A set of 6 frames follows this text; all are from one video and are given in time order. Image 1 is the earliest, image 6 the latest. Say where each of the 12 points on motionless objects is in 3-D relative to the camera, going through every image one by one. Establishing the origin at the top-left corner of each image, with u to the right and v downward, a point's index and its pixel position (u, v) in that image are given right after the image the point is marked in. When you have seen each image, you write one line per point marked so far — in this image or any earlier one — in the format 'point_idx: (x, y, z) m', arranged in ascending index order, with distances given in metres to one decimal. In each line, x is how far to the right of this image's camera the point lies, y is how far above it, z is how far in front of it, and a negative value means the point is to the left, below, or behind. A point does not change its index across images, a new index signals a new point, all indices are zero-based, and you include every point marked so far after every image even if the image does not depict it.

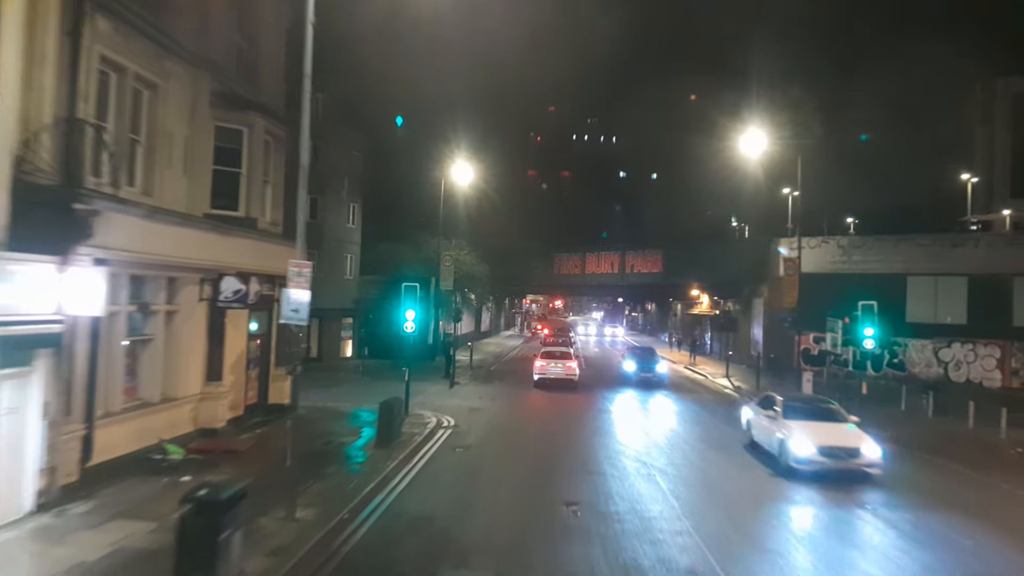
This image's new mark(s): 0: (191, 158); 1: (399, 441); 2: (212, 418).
0: (-6.0, +2.4, +13.6) m
1: (-2.2, -2.9, +14.0) m
2: (-5.4, -2.4, +13.3) m
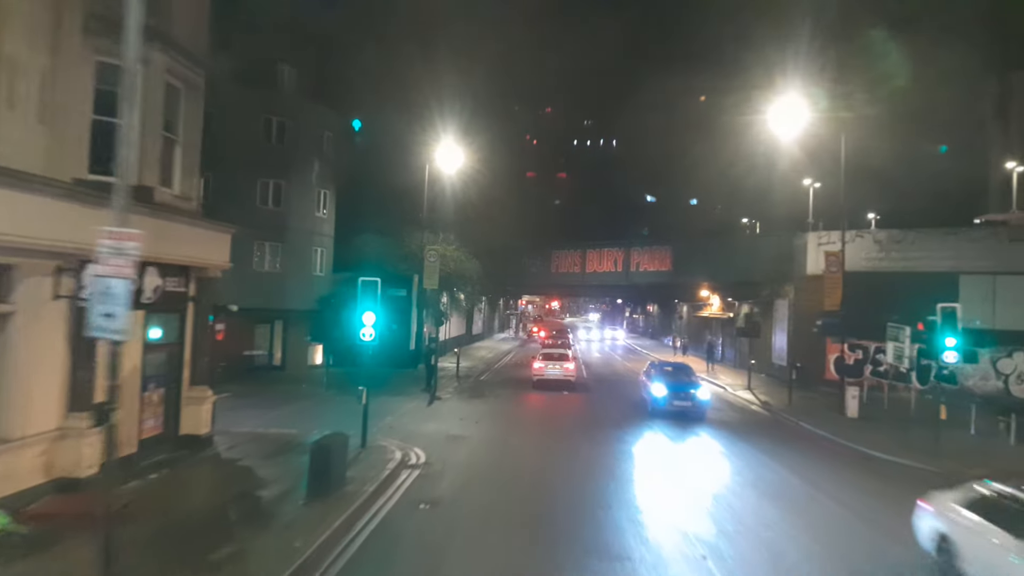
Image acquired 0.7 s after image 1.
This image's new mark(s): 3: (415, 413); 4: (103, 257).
0: (-6.1, +2.5, +9.8) m
1: (-2.4, -2.9, +10.2) m
2: (-5.6, -2.3, +9.5) m
3: (-2.3, -3.0, +17.4) m
4: (-3.3, +0.2, +5.9) m
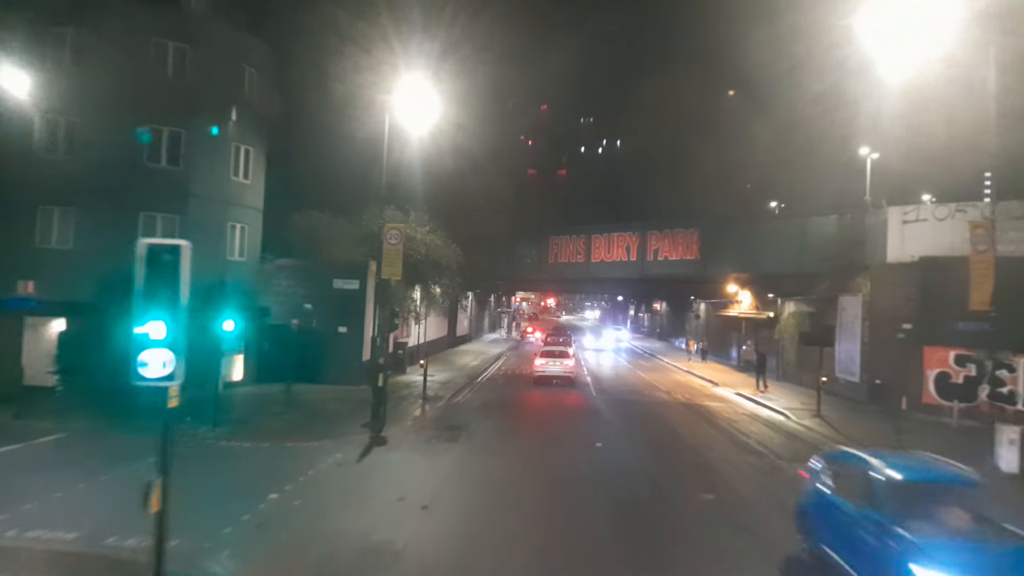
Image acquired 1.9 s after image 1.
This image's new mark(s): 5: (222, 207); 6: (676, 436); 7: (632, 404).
0: (-6.4, +2.7, +2.8) m
1: (-2.7, -2.7, +3.3) m
2: (-5.9, -2.1, +2.5) m
3: (-2.6, -2.8, +10.5) m
4: (-3.5, +0.4, -1.1) m
5: (-7.8, +2.2, +19.7) m
6: (+3.5, -3.2, +15.5) m
7: (+3.3, -3.2, +19.8) m
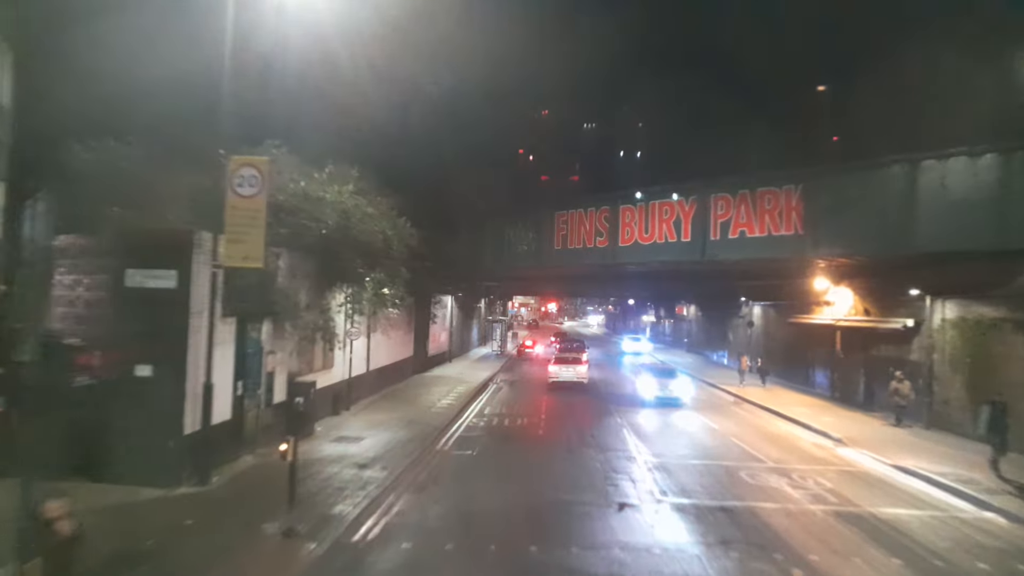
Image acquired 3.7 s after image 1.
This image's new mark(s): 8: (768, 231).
0: (-6.8, +2.9, -7.9) m
1: (-3.0, -2.5, -7.5) m
2: (-6.2, -1.9, -8.3) m
3: (-2.9, -2.6, -0.3) m
4: (-3.9, +0.6, -11.8) m
5: (-8.1, +2.2, +8.9) m
6: (+3.2, -3.0, +4.7) m
7: (+3.0, -3.0, +9.0) m
8: (+6.2, +1.4, +18.0) m
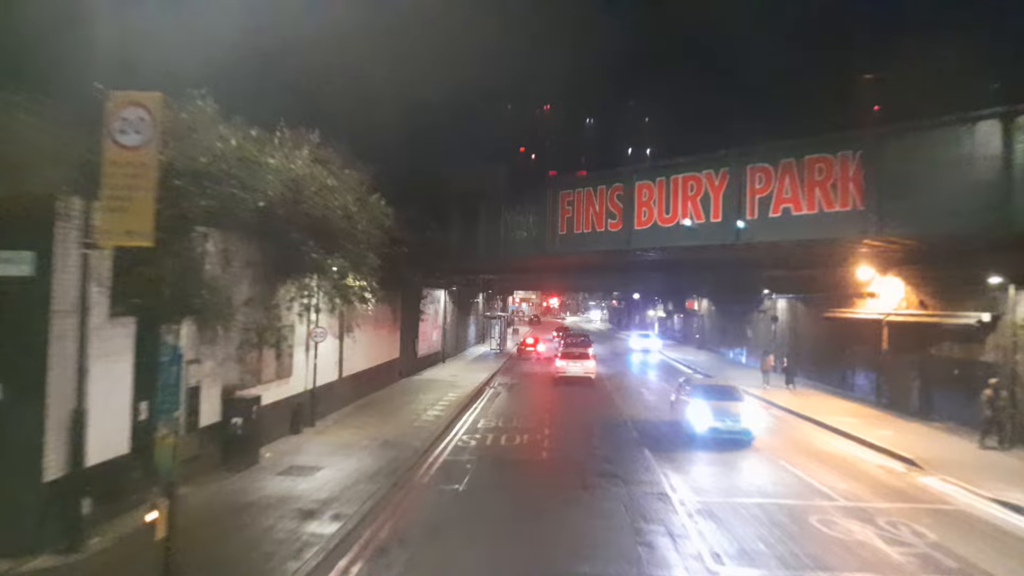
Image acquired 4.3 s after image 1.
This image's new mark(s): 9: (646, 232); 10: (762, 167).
0: (-6.9, +2.9, -11.0) m
1: (-3.1, -2.4, -10.5) m
2: (-6.3, -1.9, -11.3) m
3: (-3.0, -2.5, -3.3) m
4: (-4.0, +0.6, -14.8) m
5: (-8.2, +2.3, +5.9) m
6: (+3.1, -2.8, +1.7) m
7: (+2.9, -2.8, +6.0) m
8: (+6.2, +1.6, +15.0) m
9: (+3.3, +1.4, +17.6) m
10: (+5.3, +2.6, +15.6) m
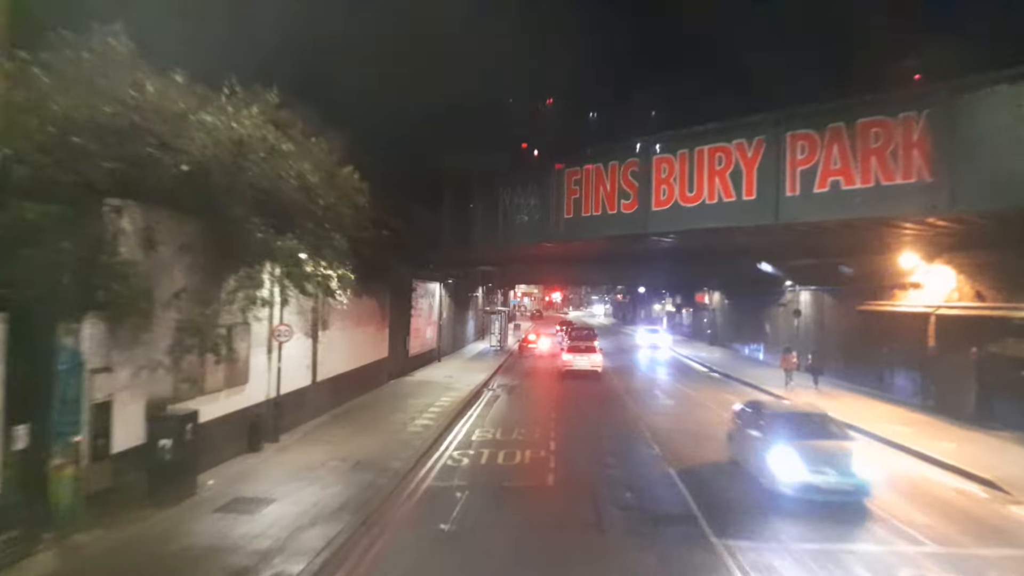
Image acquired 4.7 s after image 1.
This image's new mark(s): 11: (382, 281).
0: (-7.0, +2.8, -13.2) m
1: (-3.2, -2.5, -12.7) m
2: (-6.4, -1.9, -13.5) m
3: (-3.1, -2.5, -5.5) m
4: (-4.1, +0.6, -17.1) m
5: (-8.3, +2.3, +3.7) m
6: (+3.1, -2.7, -0.5) m
7: (+2.9, -2.7, +3.8) m
8: (+6.1, +1.8, +12.7) m
9: (+3.2, +1.6, +15.3) m
10: (+5.3, +2.8, +13.3) m
11: (-3.3, +0.2, +18.5) m
